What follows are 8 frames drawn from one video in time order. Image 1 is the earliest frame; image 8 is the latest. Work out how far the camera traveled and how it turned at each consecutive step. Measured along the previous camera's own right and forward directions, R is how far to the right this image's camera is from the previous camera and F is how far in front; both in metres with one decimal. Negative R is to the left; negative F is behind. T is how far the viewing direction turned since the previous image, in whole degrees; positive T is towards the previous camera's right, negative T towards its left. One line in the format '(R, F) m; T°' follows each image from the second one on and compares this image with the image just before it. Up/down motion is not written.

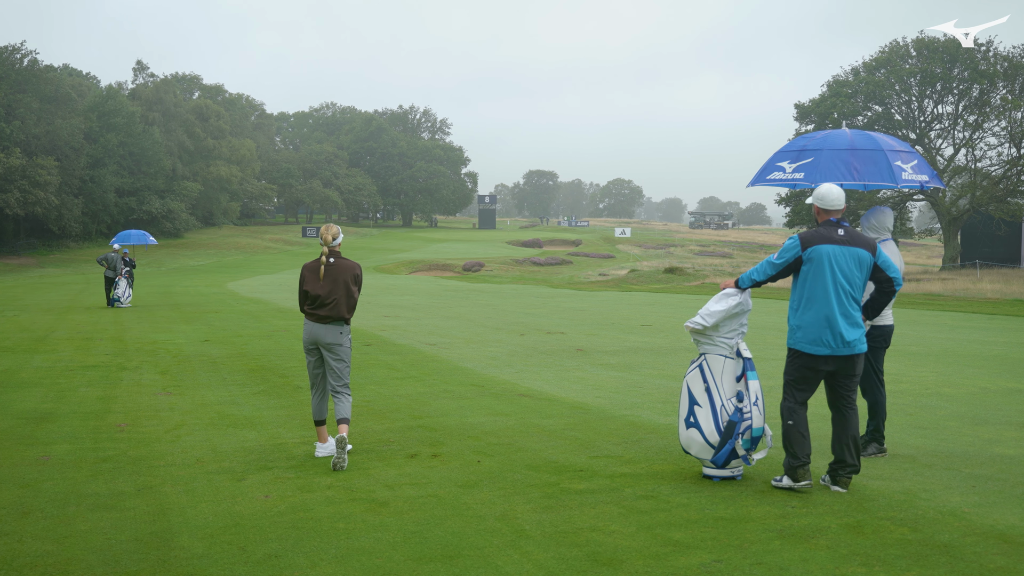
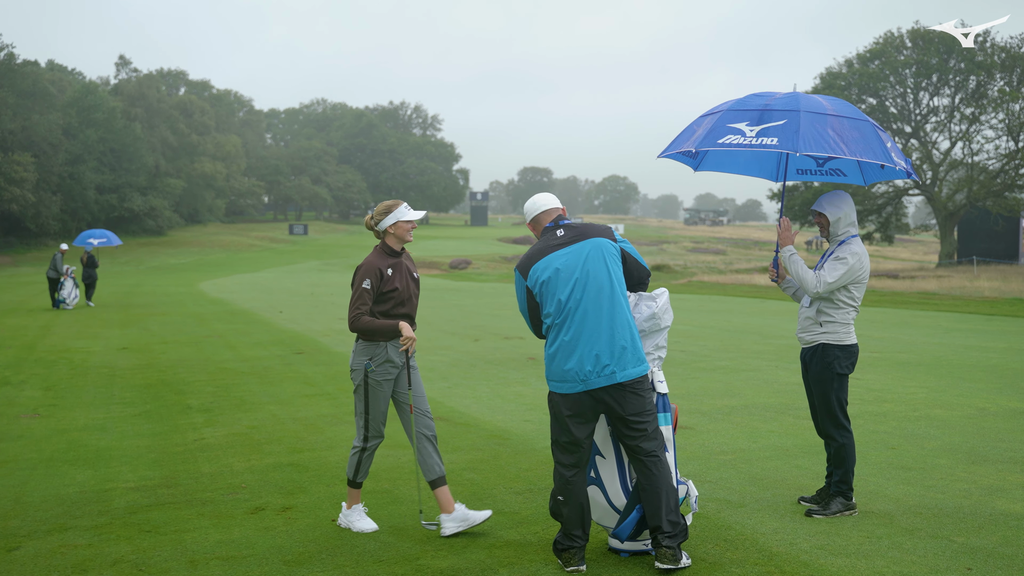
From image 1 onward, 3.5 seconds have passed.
(+0.6, +1.3) m; 0°
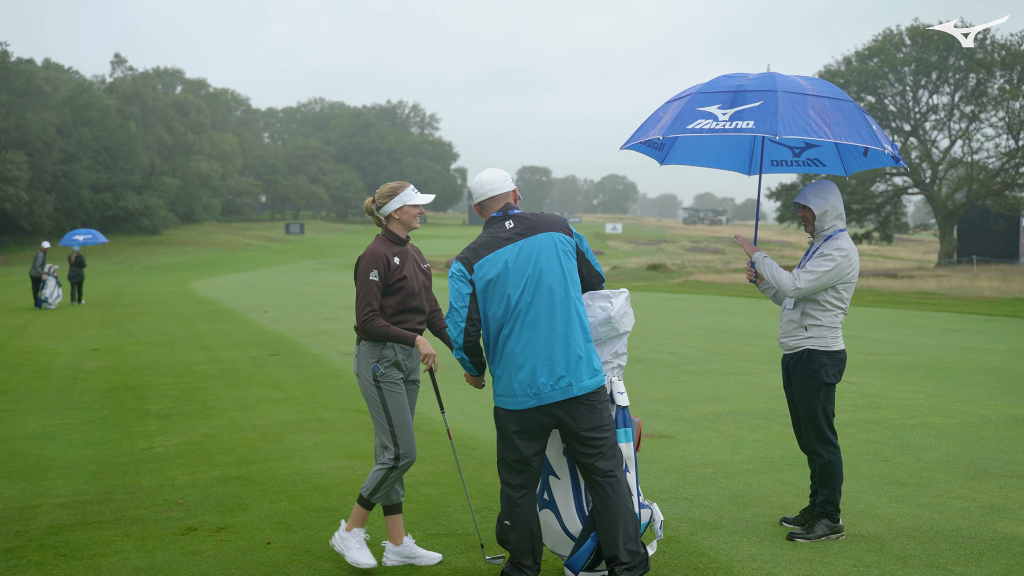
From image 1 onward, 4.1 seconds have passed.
(+0.2, +0.4) m; 0°
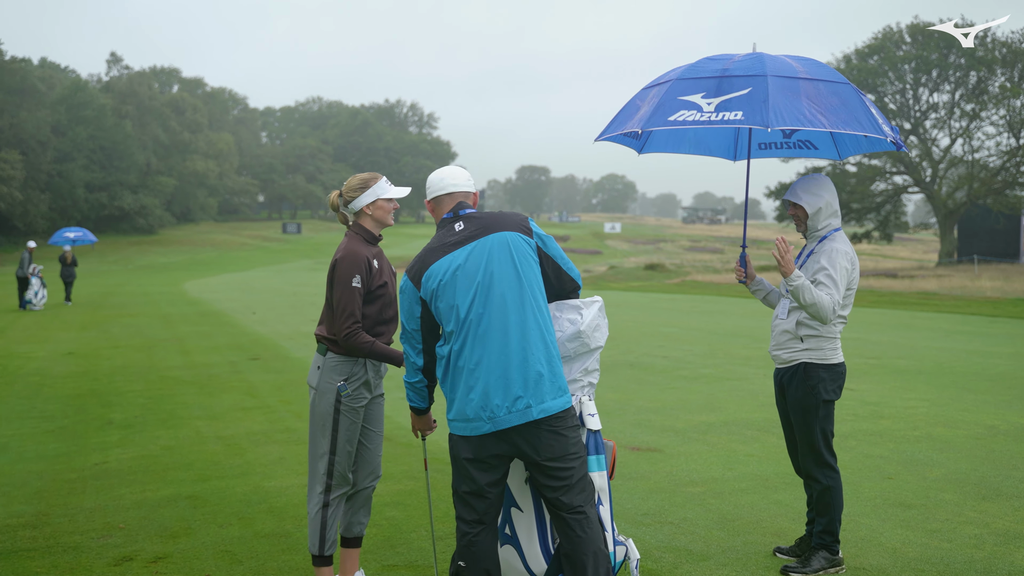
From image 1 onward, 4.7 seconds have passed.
(+0.1, +0.4) m; 0°
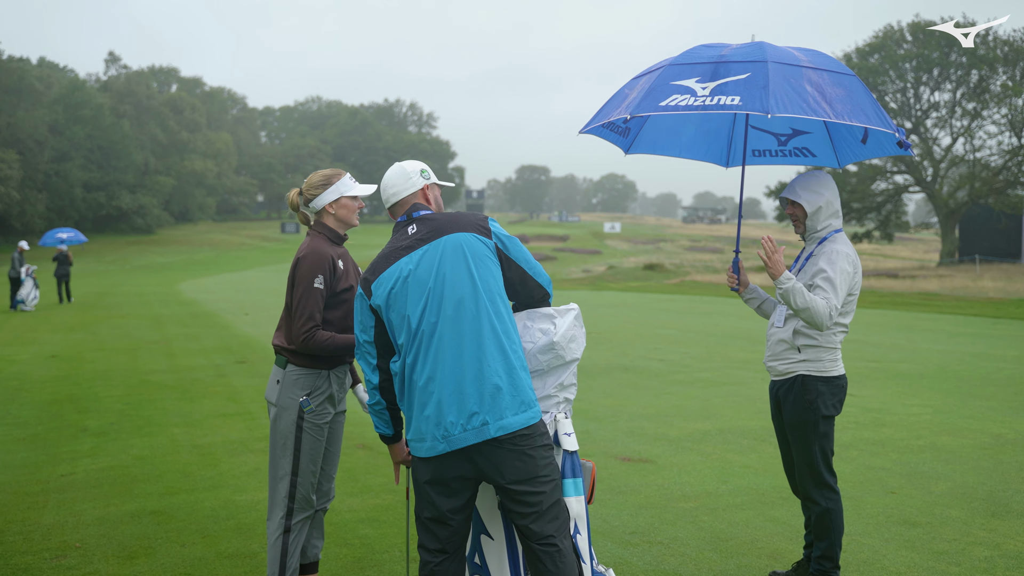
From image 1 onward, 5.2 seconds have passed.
(+0.1, +0.3) m; 0°
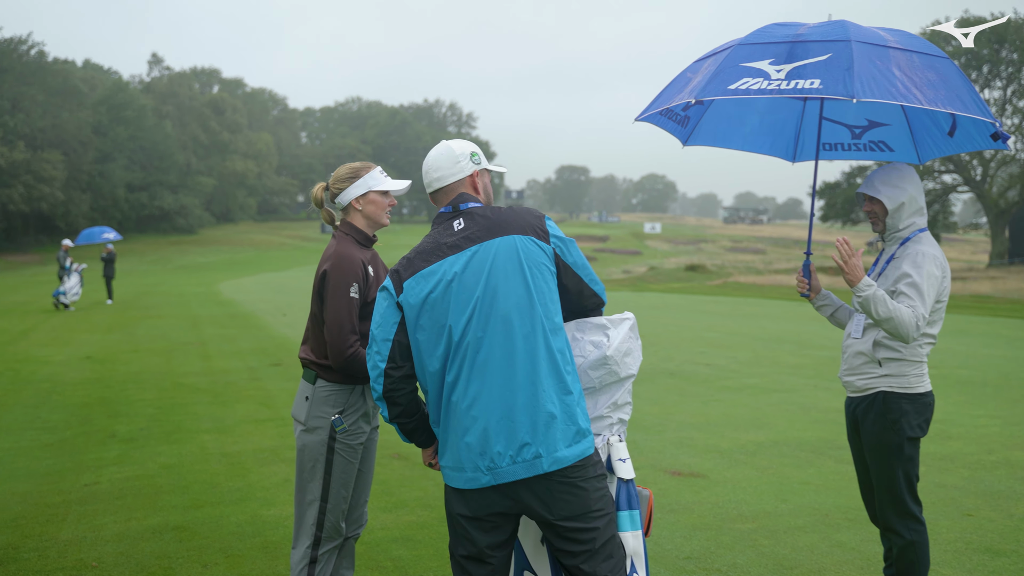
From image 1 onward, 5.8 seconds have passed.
(0.0, +0.3) m; -2°
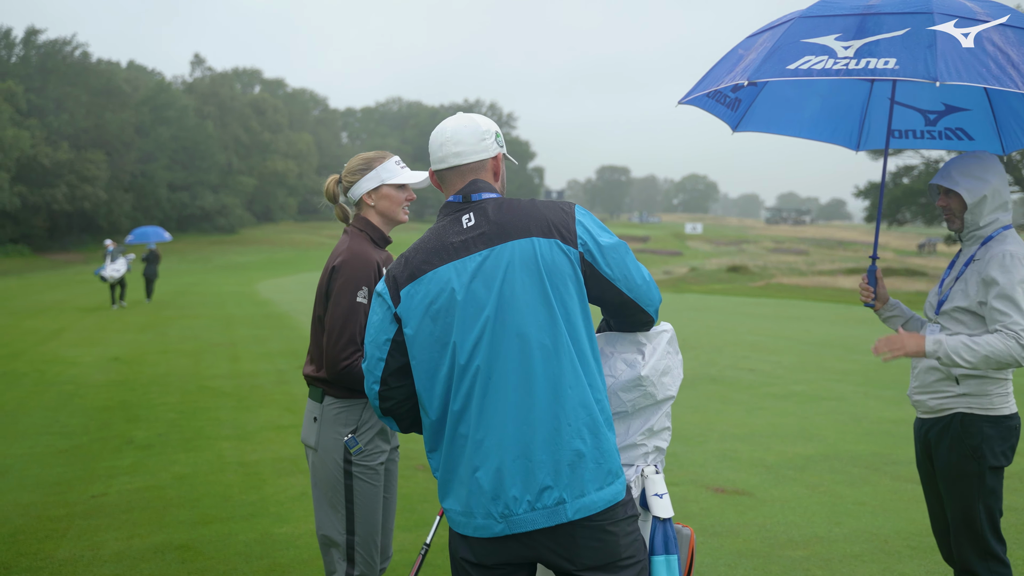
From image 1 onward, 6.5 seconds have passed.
(0.0, +0.4) m; -2°
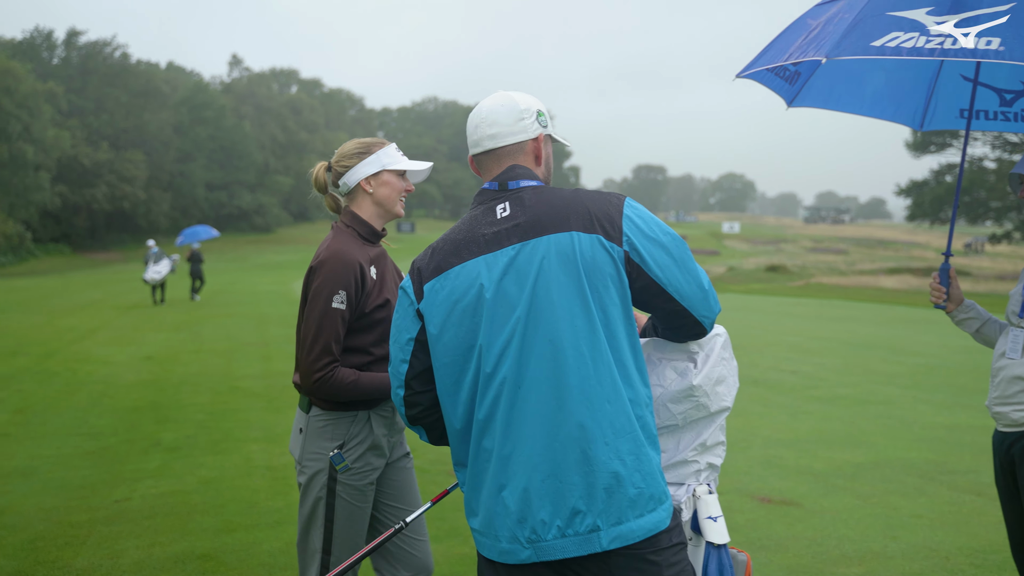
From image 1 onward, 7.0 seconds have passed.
(0.0, +0.2) m; -2°
